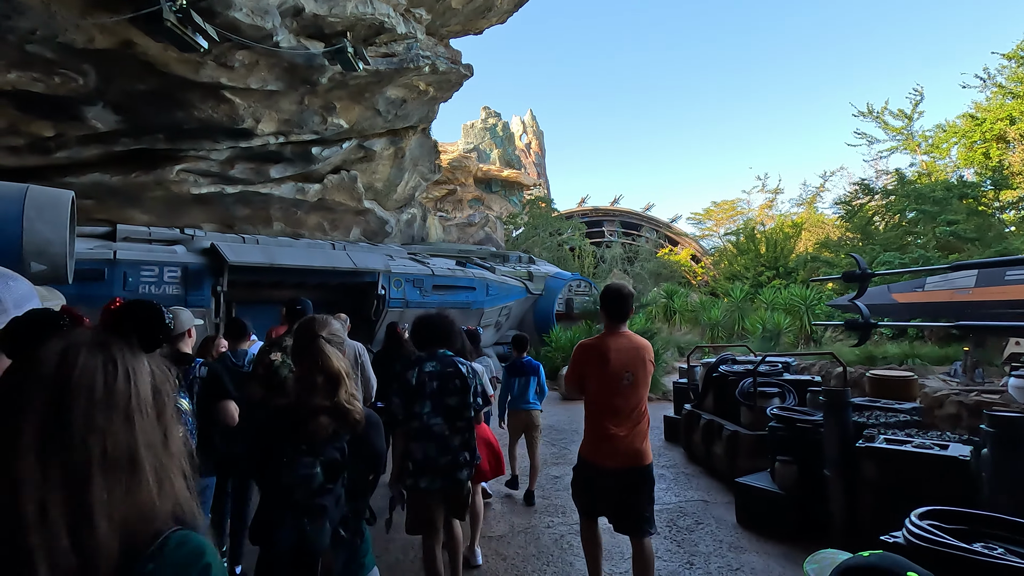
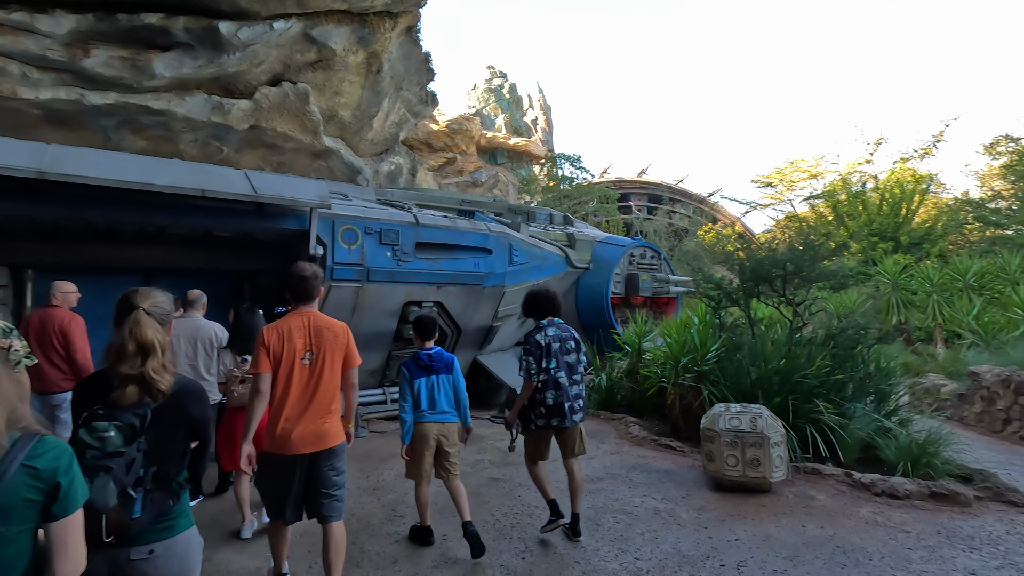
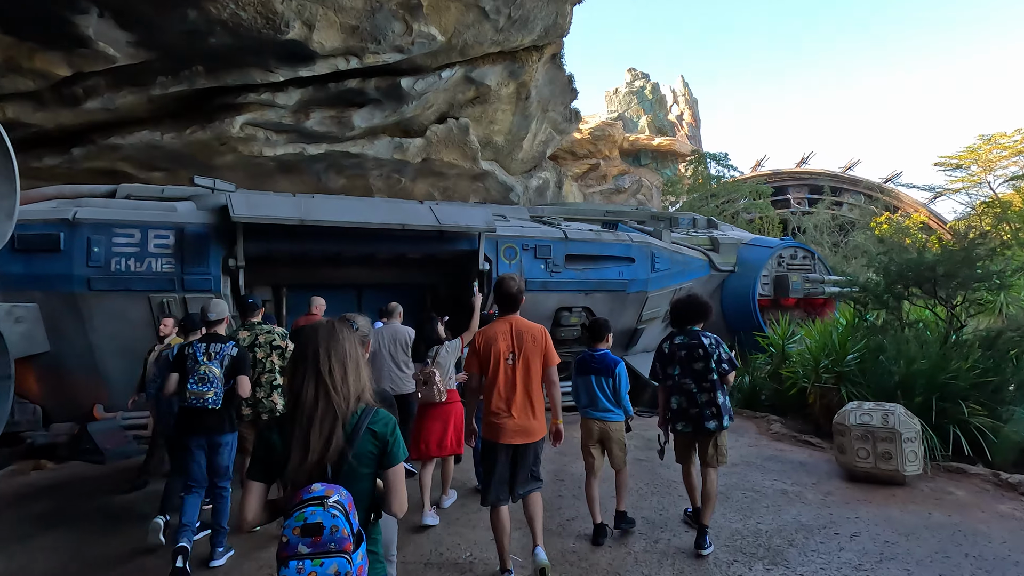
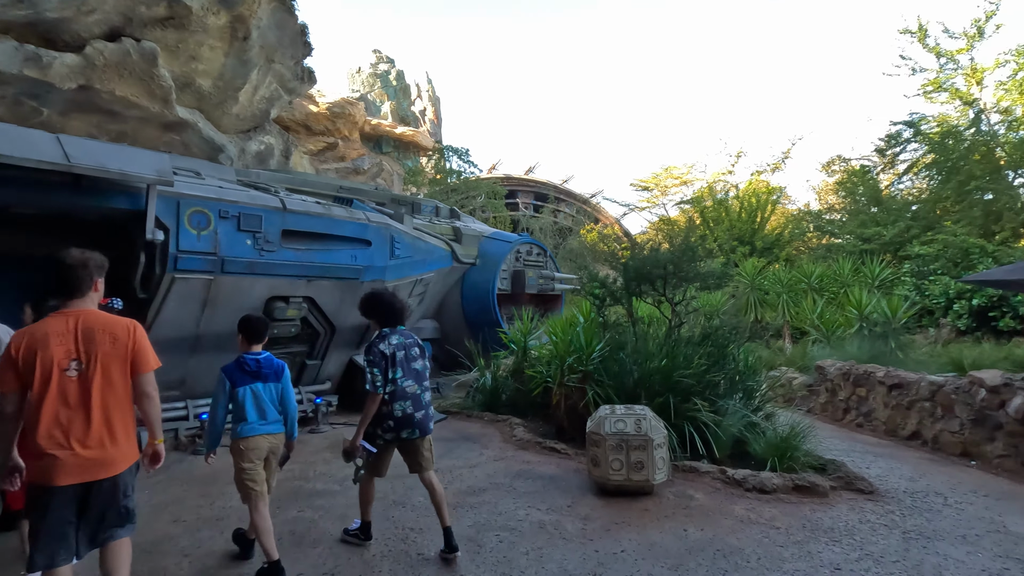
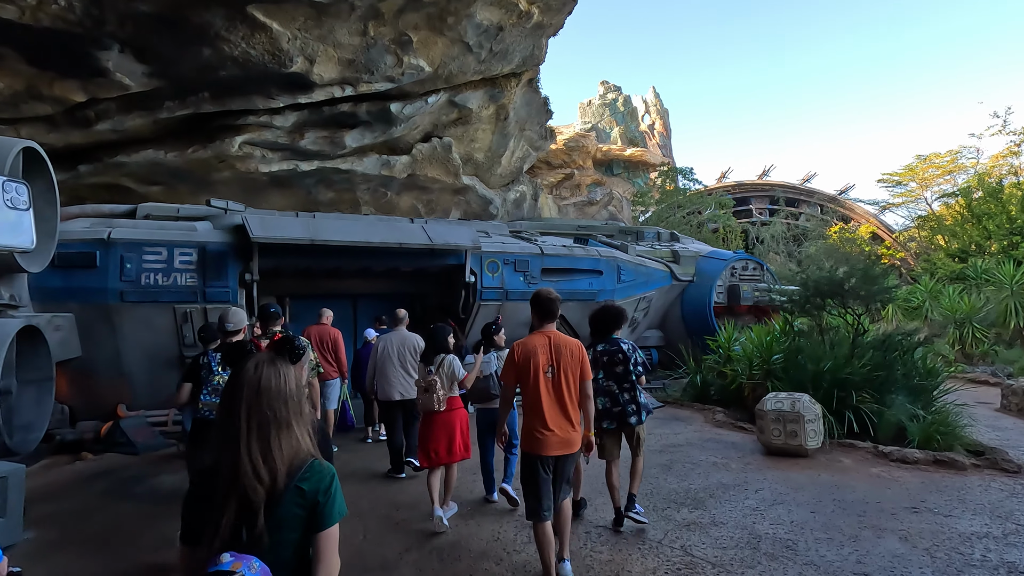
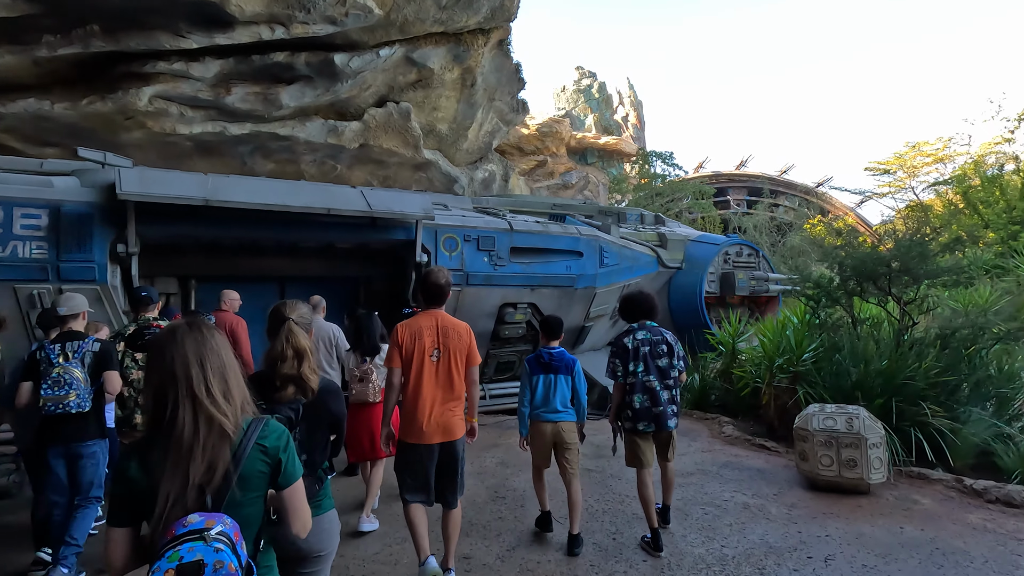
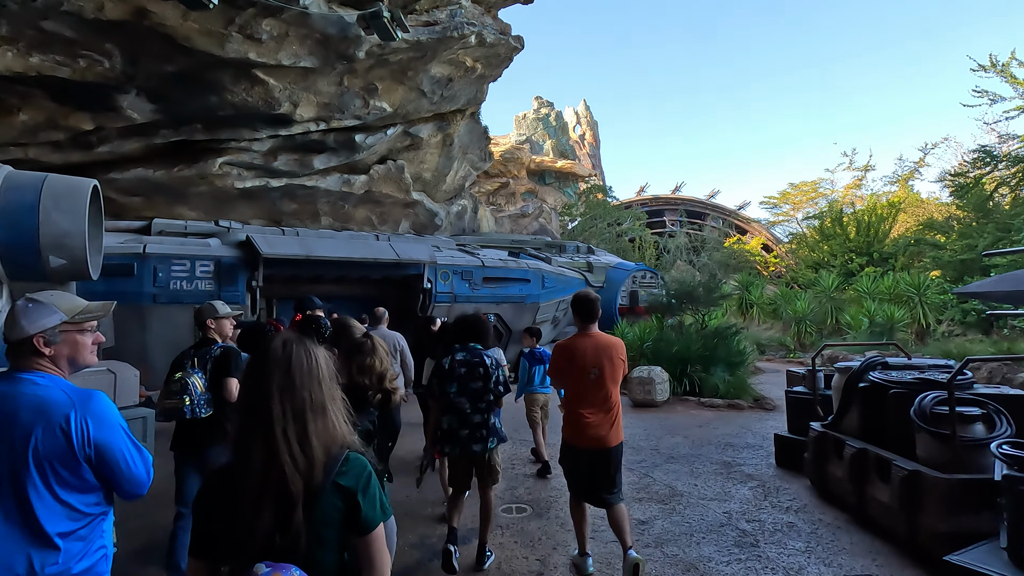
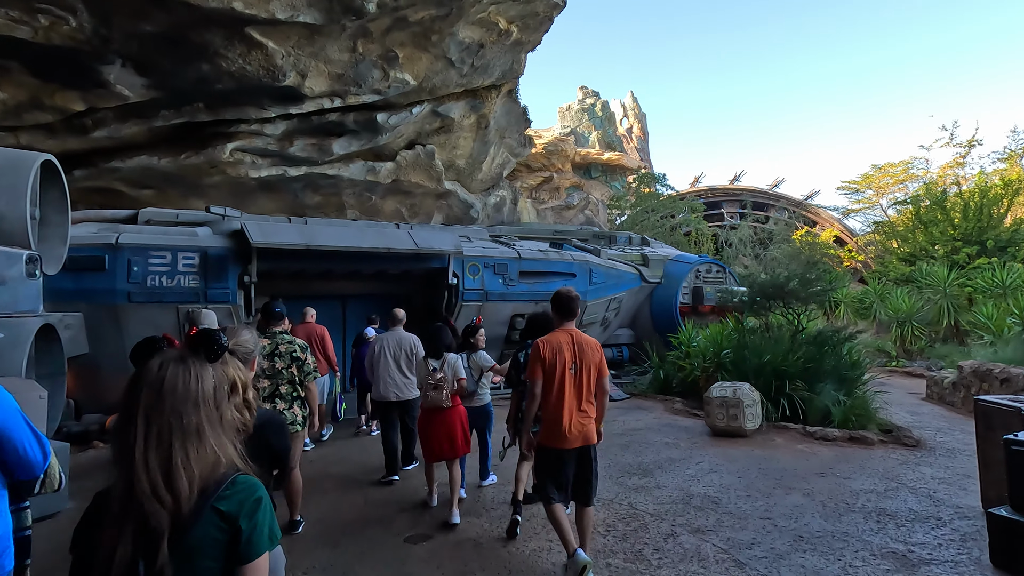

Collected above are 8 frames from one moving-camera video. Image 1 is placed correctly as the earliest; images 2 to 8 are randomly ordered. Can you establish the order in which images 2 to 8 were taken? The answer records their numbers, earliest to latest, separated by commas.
7, 8, 5, 3, 6, 2, 4
